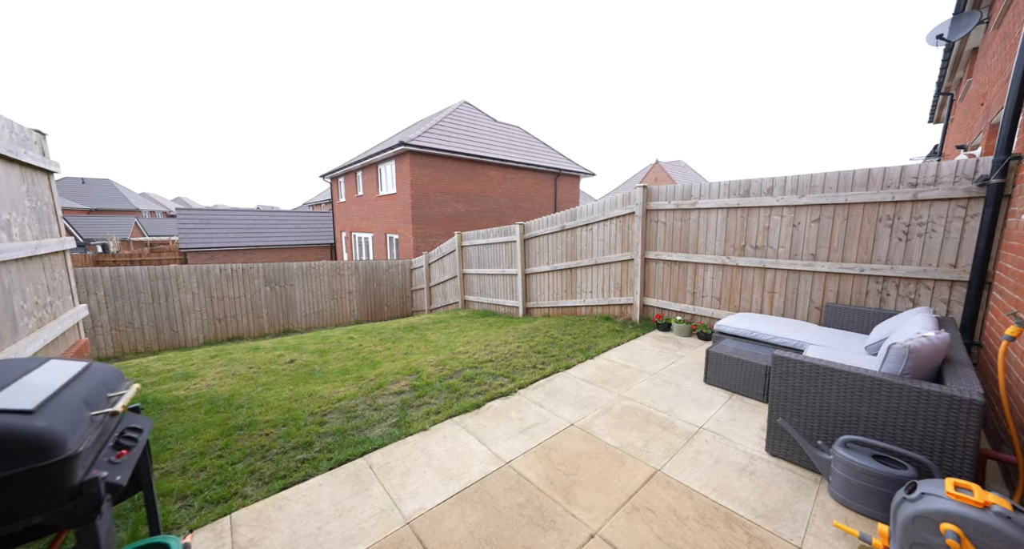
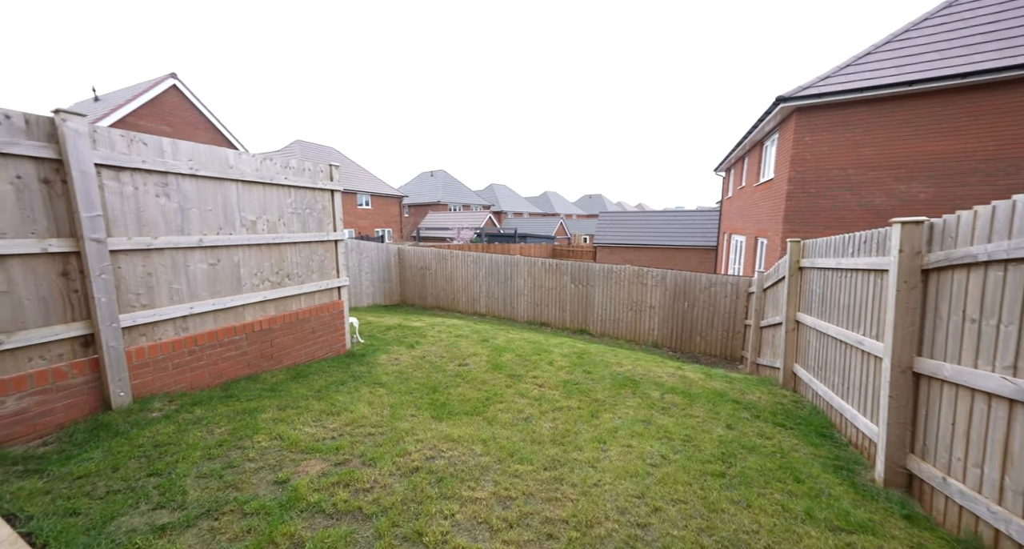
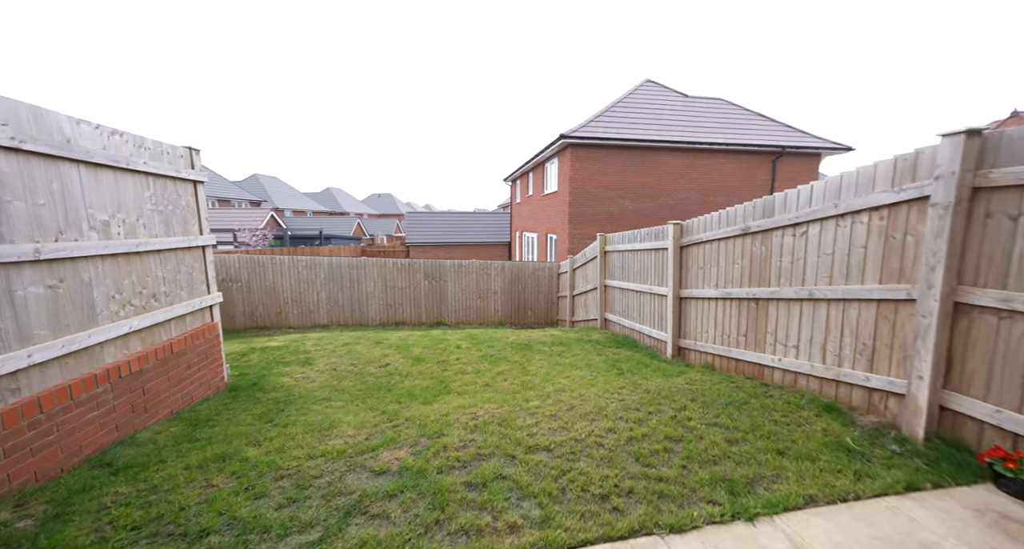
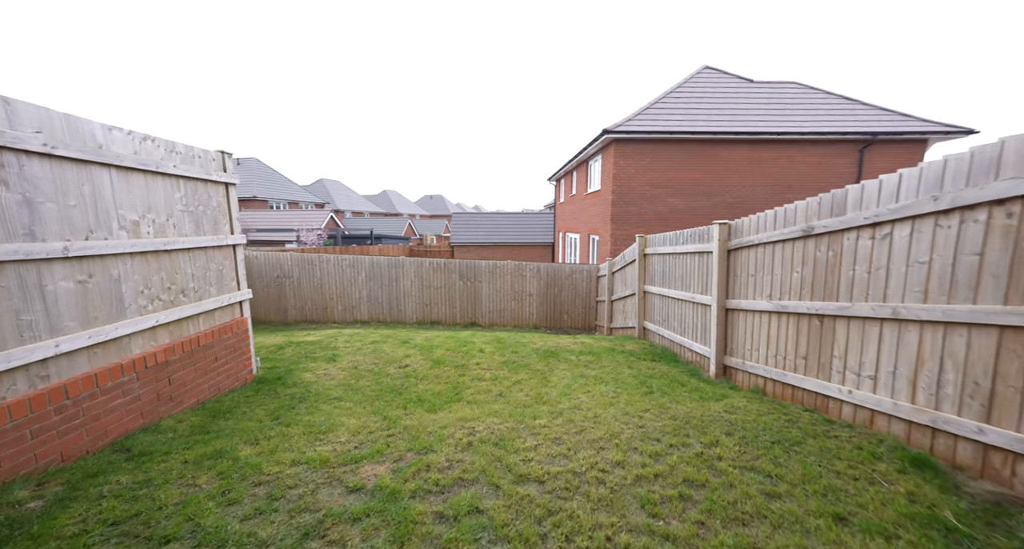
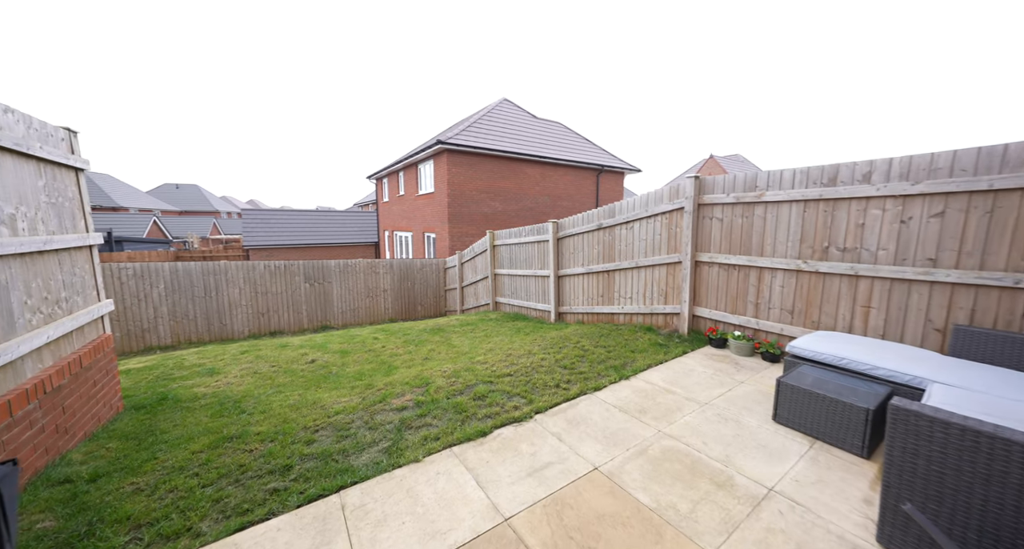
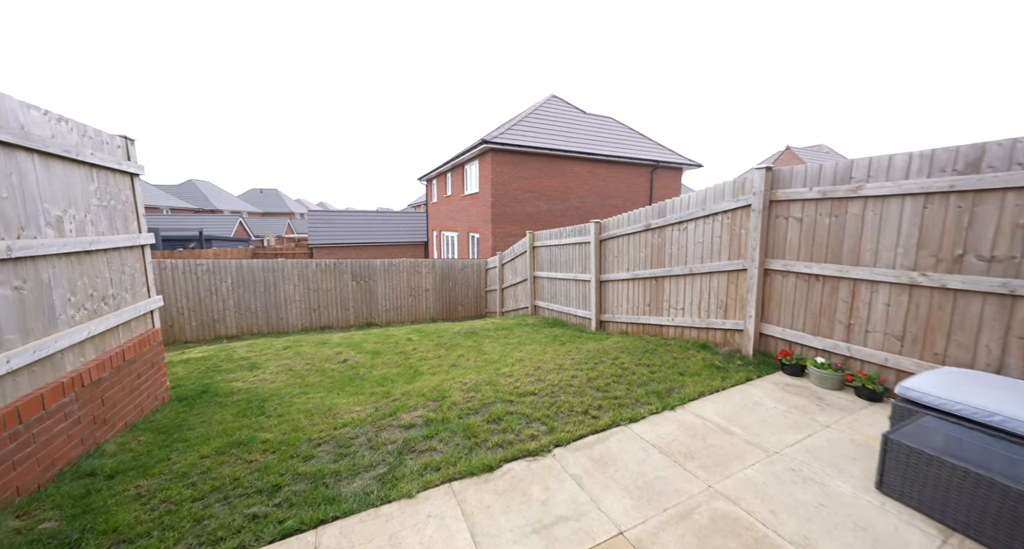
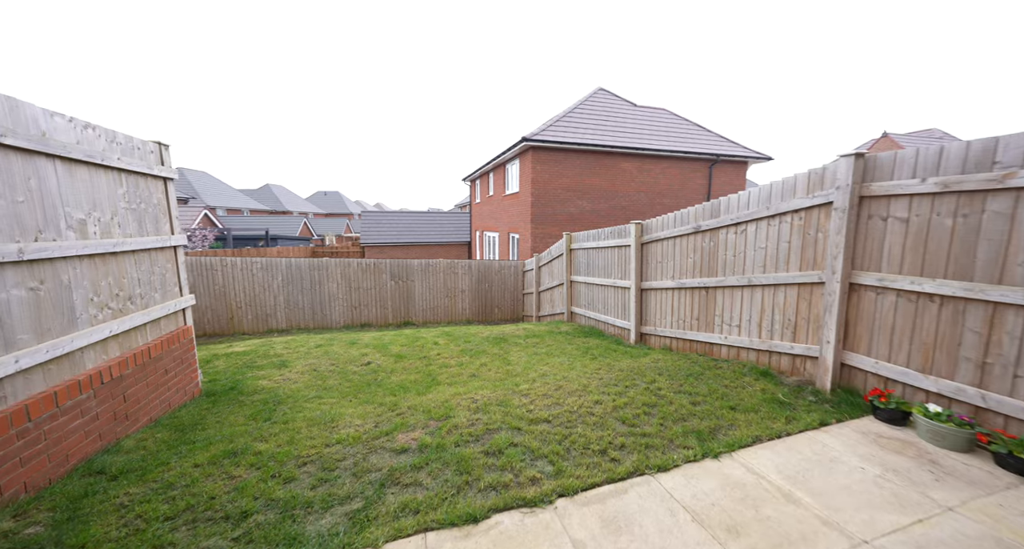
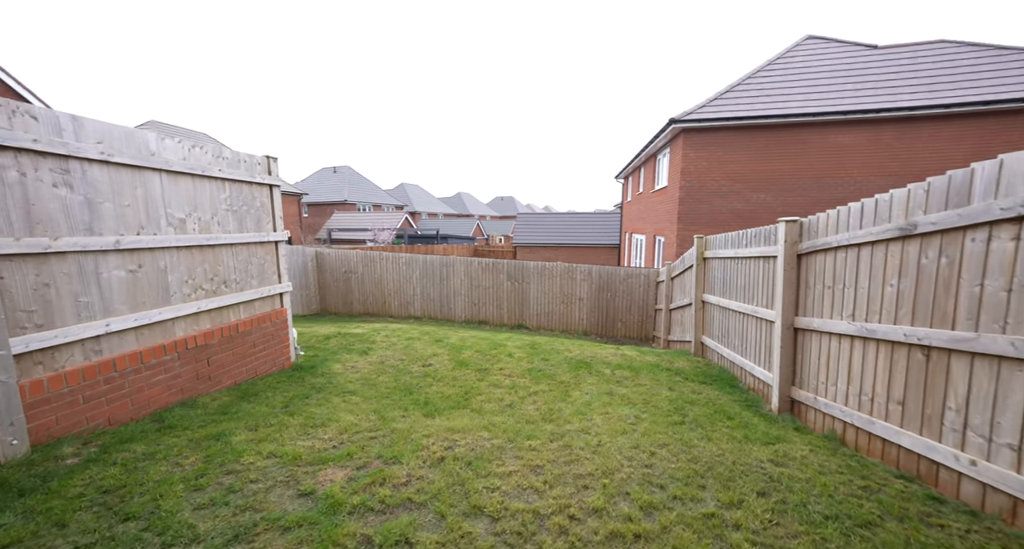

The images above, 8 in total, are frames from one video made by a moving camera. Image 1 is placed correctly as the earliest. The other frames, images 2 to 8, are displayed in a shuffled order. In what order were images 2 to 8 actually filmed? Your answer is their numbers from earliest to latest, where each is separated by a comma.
5, 6, 7, 3, 4, 8, 2
